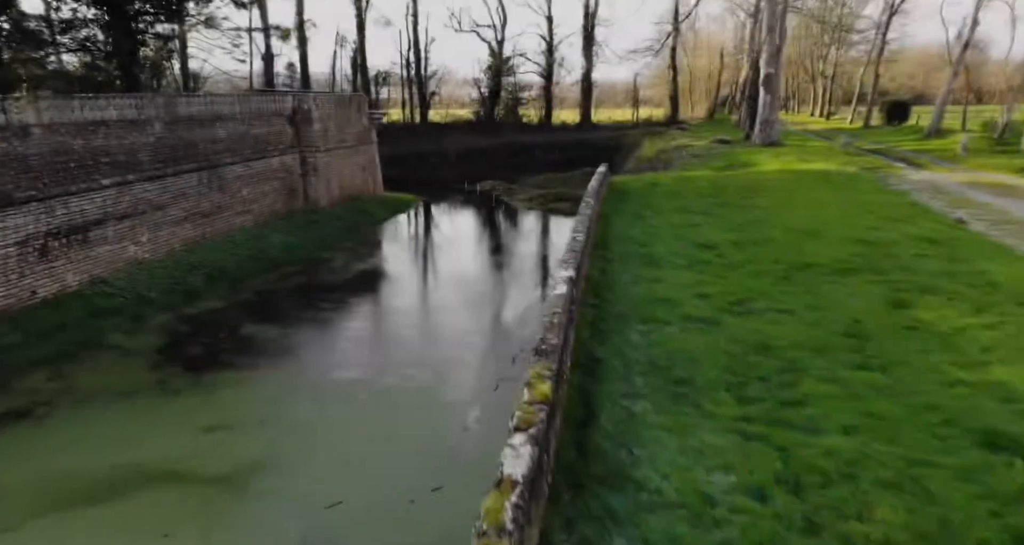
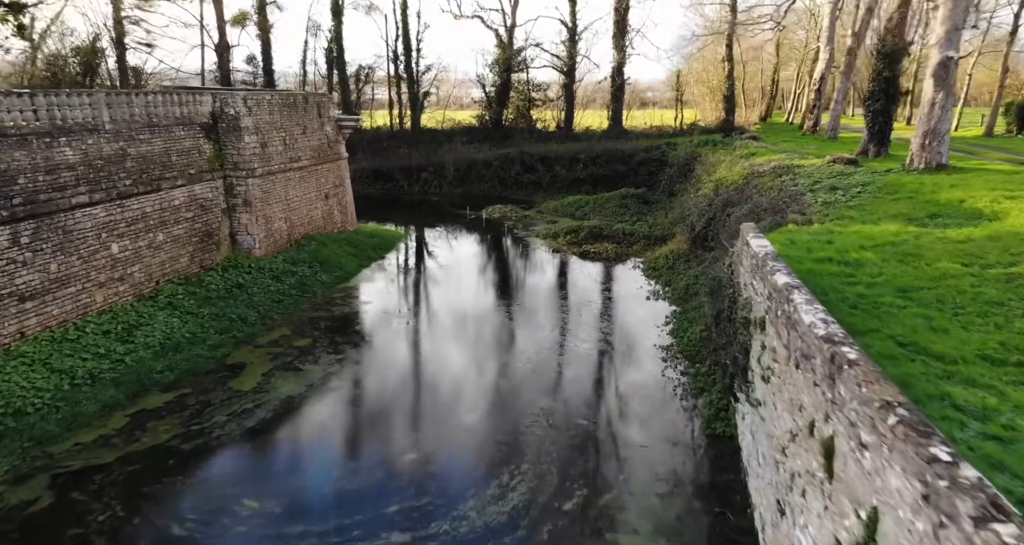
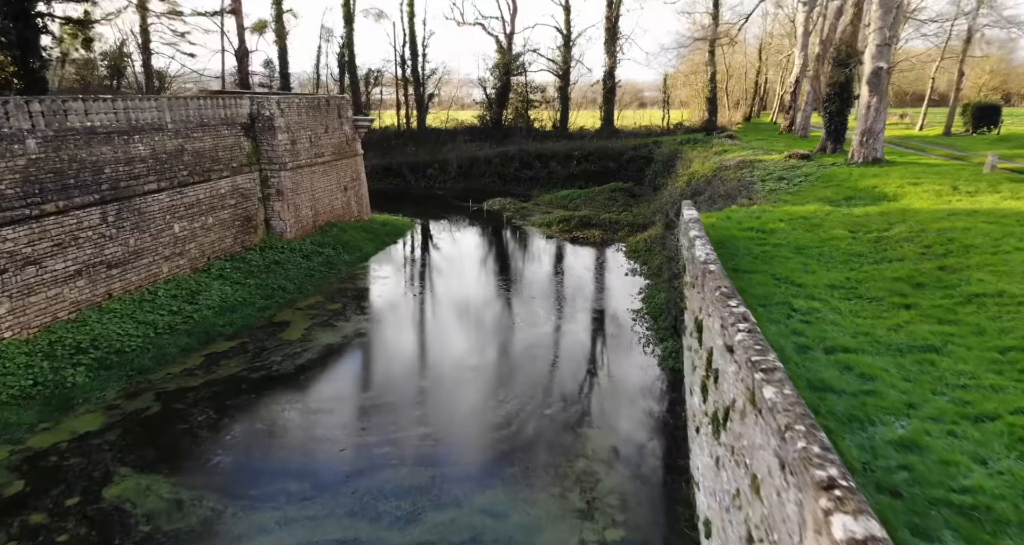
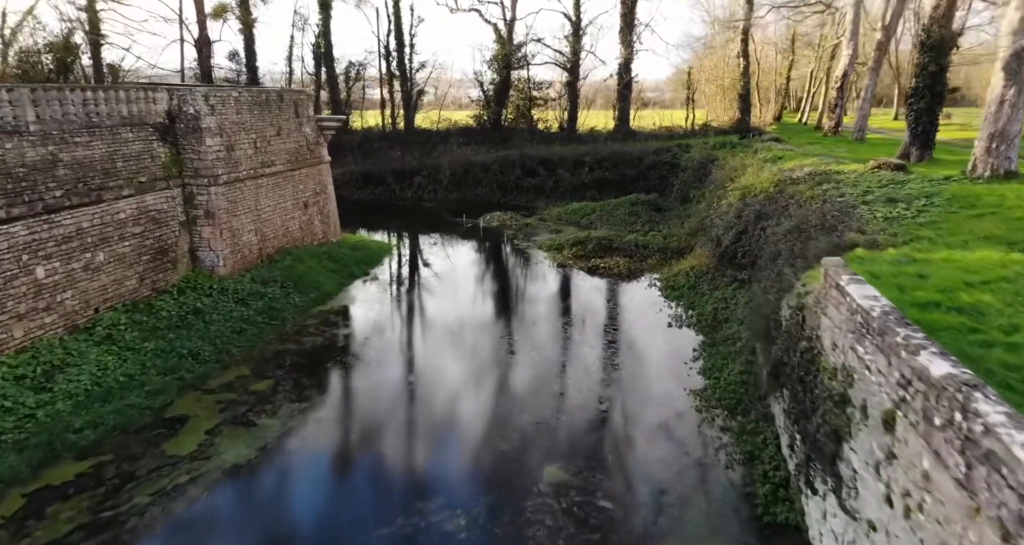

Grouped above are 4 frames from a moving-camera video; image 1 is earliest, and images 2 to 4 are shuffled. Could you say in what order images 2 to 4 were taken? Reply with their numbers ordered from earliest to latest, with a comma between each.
3, 2, 4
